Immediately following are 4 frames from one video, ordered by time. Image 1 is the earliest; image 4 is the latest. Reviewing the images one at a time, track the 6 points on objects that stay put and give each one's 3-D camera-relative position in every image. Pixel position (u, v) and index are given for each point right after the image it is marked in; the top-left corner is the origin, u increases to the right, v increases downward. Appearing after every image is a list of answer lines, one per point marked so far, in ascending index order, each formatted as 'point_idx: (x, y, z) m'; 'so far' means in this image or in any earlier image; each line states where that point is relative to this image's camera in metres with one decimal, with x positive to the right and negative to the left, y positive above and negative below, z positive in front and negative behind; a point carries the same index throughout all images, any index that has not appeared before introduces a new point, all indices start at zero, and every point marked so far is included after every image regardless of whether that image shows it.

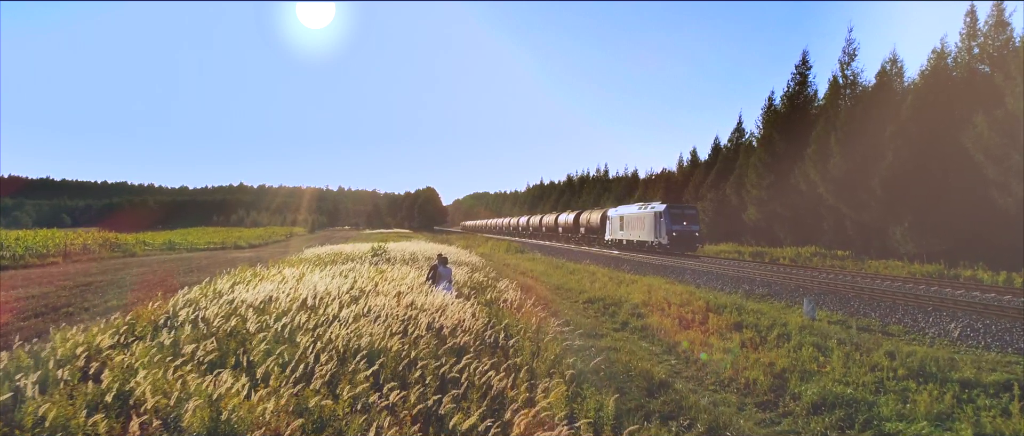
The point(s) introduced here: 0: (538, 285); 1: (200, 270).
0: (+0.8, -2.1, +16.1) m
1: (-12.0, -2.0, +20.1) m
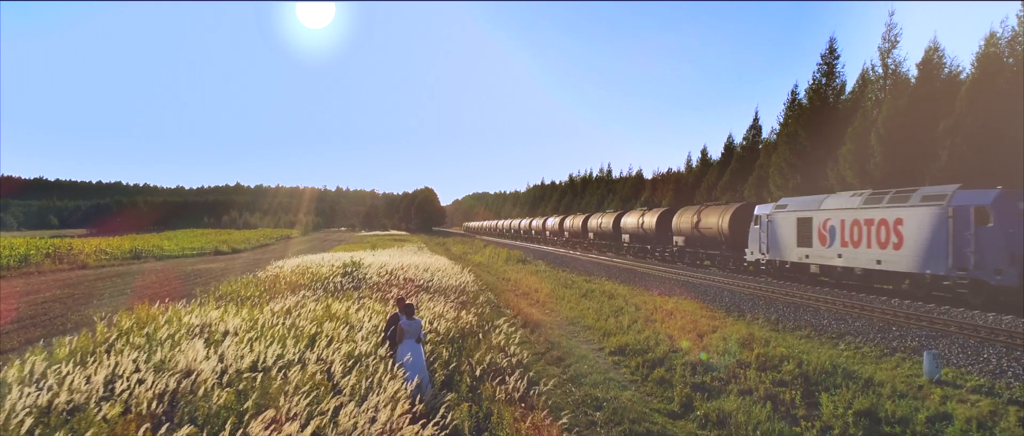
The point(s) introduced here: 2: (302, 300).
0: (+0.8, -2.4, +12.6) m
1: (-12.0, -2.3, +16.6) m
2: (-4.2, -1.6, +10.5) m
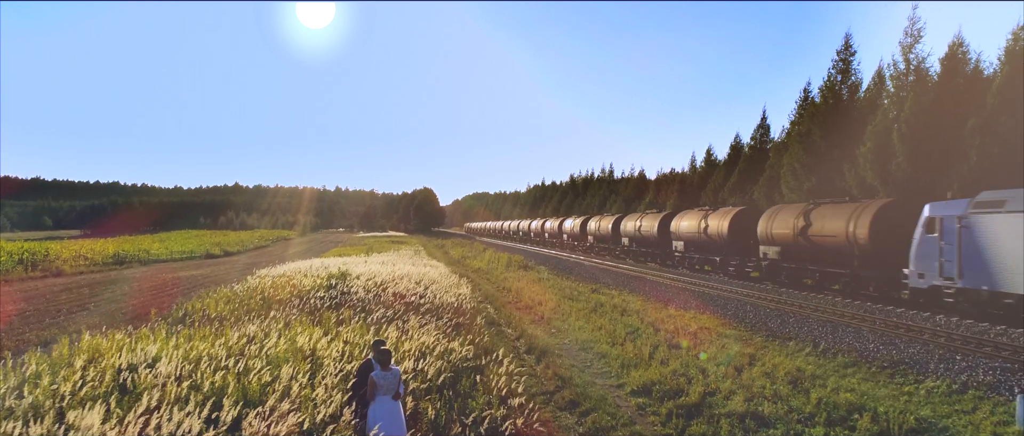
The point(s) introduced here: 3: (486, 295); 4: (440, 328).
0: (+0.9, -2.6, +11.1) m
1: (-11.9, -2.5, +15.0) m
2: (-4.2, -1.8, +8.9) m
3: (-0.9, -2.7, +18.5) m
4: (-1.3, -2.0, +9.5) m
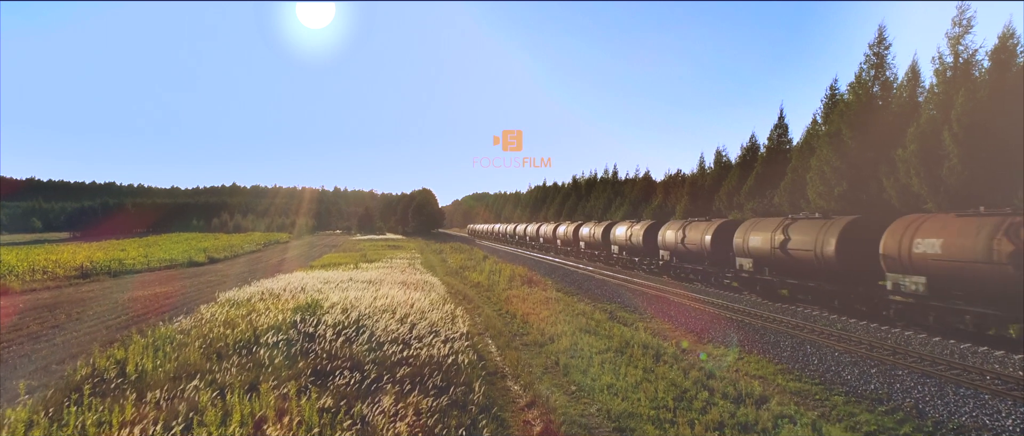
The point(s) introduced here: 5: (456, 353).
0: (+1.1, -3.1, +8.2) m
1: (-11.7, -3.0, +12.2) m
2: (-4.0, -2.3, +6.1) m
3: (-0.7, -3.2, +15.6) m
4: (-1.2, -2.5, +6.6) m
5: (-1.0, -2.6, +9.8) m
